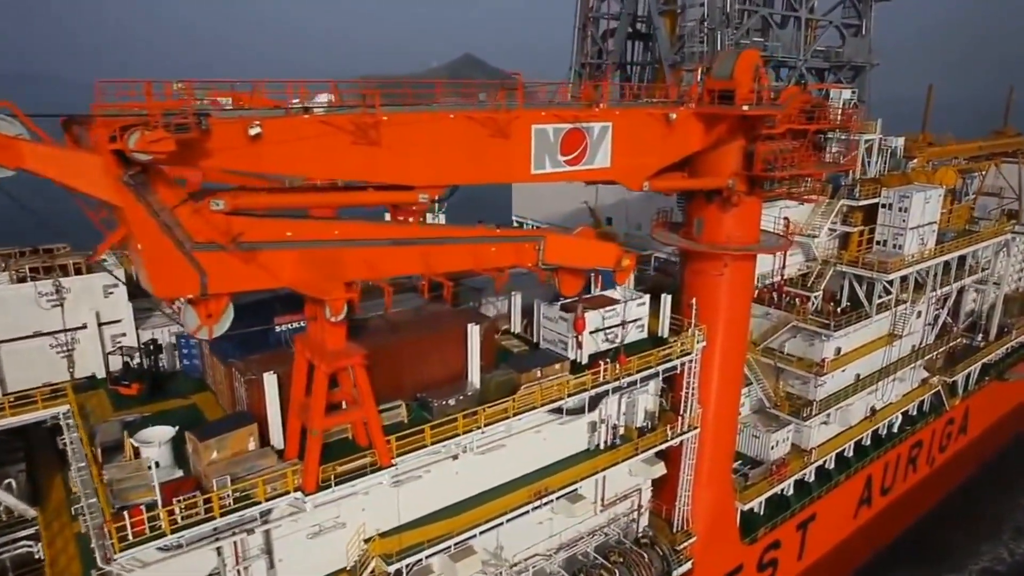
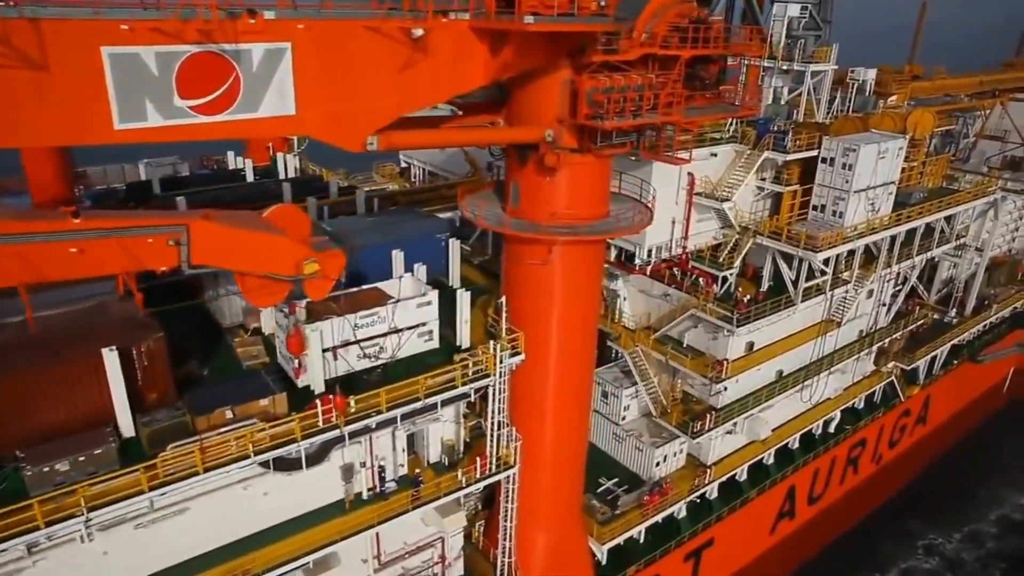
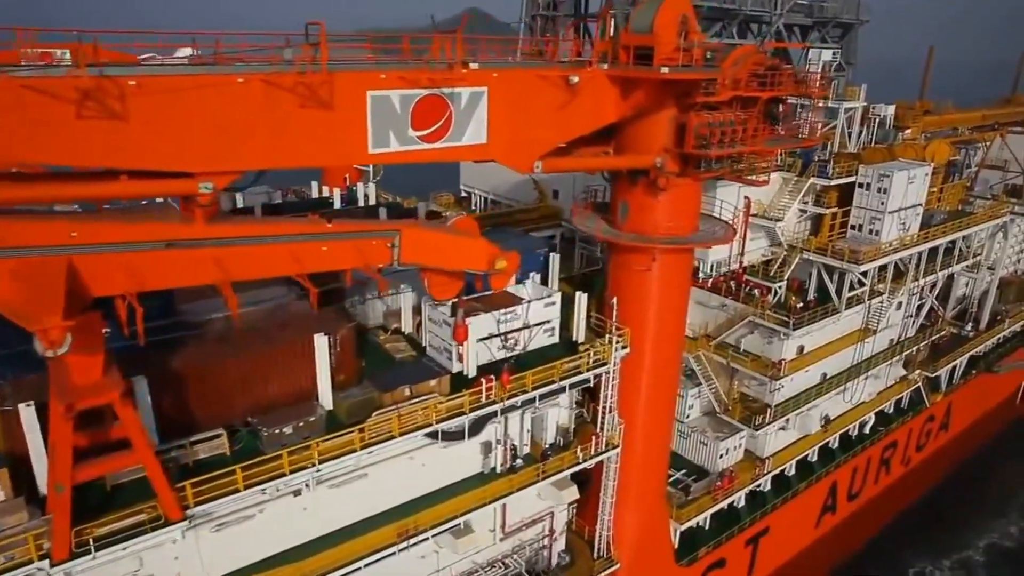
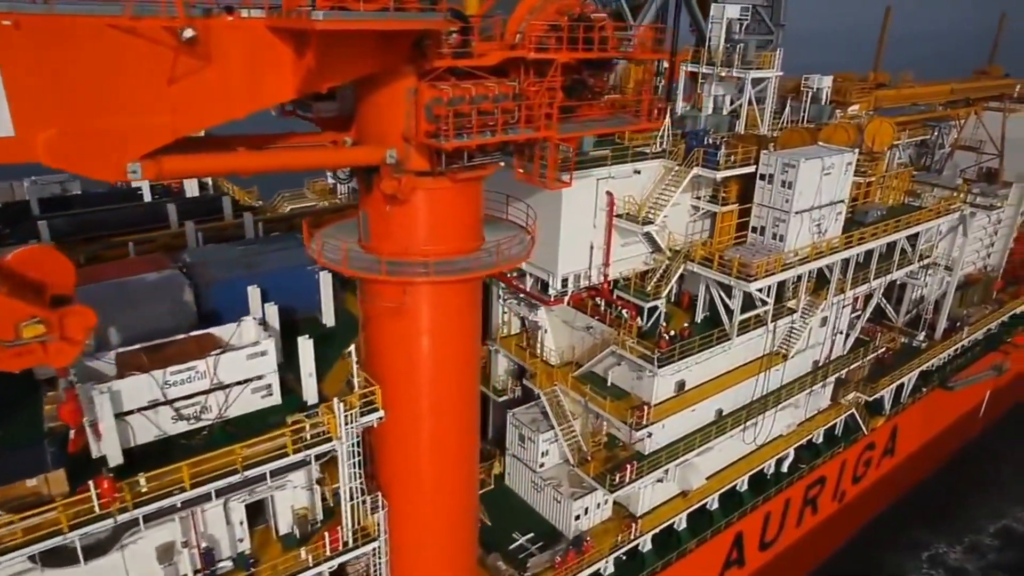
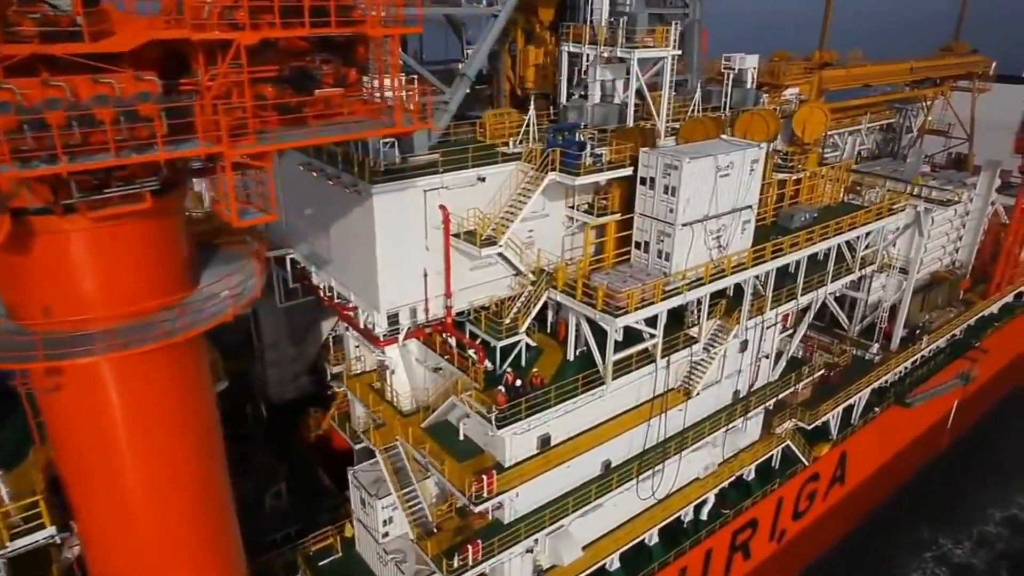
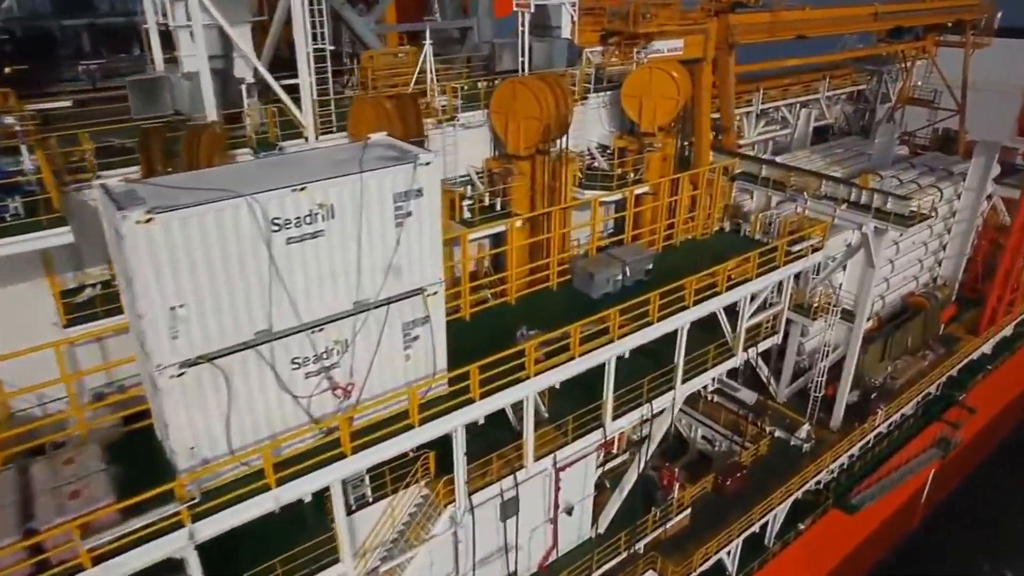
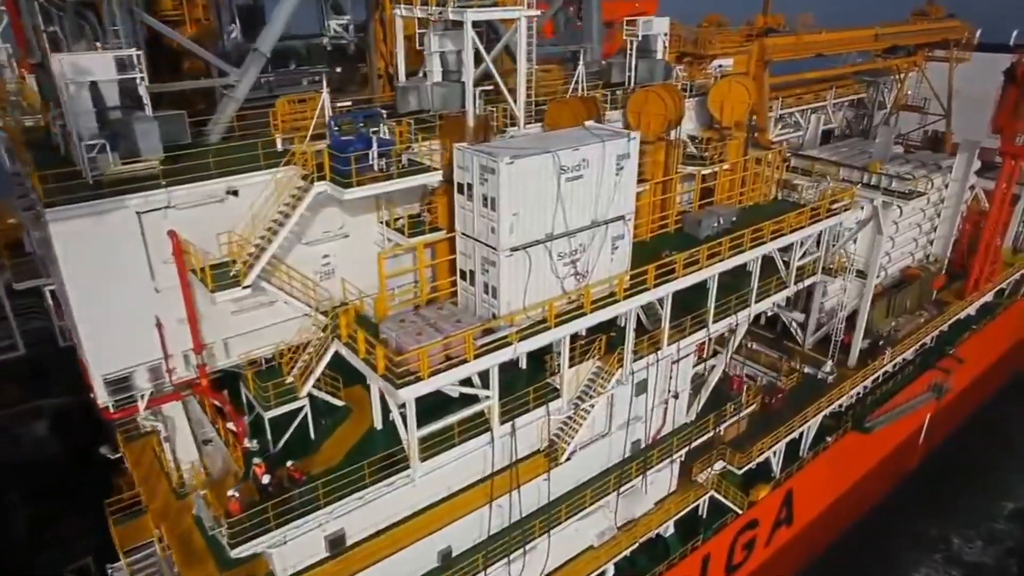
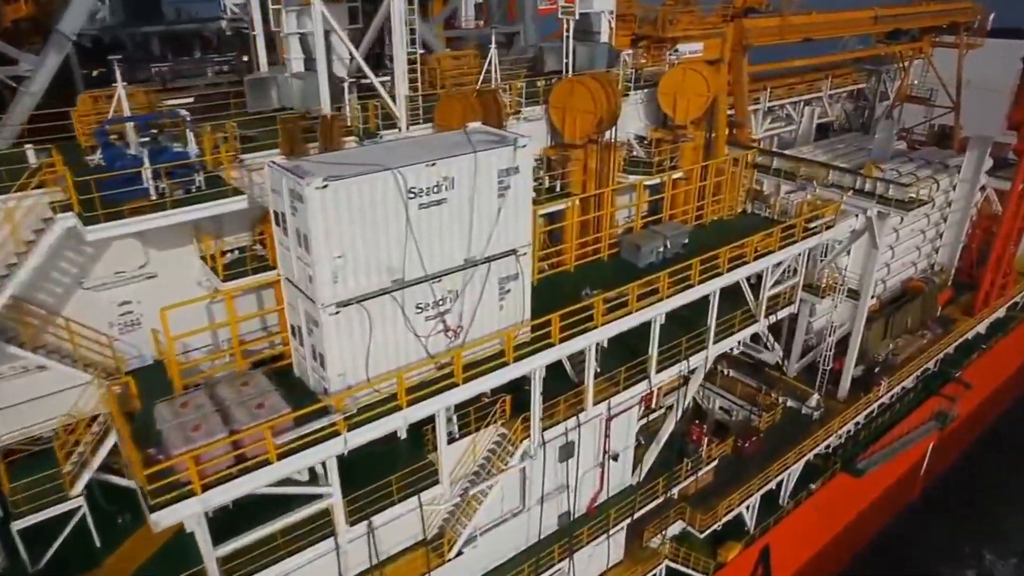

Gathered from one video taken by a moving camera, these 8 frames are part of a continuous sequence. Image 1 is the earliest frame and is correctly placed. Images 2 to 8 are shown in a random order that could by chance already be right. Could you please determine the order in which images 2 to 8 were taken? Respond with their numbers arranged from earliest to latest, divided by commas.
3, 2, 4, 5, 7, 8, 6
